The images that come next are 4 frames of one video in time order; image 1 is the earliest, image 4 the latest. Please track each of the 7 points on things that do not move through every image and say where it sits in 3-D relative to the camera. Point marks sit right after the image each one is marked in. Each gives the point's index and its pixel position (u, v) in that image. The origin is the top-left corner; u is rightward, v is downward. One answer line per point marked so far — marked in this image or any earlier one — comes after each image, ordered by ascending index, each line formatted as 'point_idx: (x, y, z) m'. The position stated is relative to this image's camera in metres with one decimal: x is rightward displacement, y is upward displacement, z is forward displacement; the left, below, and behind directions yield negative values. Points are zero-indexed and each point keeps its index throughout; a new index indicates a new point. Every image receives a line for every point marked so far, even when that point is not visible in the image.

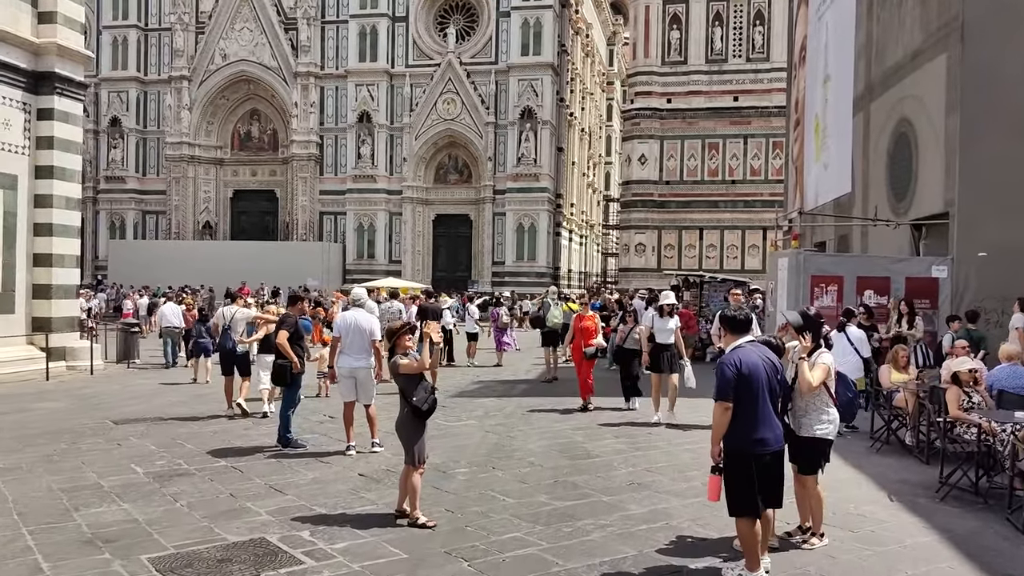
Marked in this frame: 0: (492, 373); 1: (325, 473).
0: (-0.3, -1.4, +13.8) m
1: (-1.4, -1.3, +6.3) m
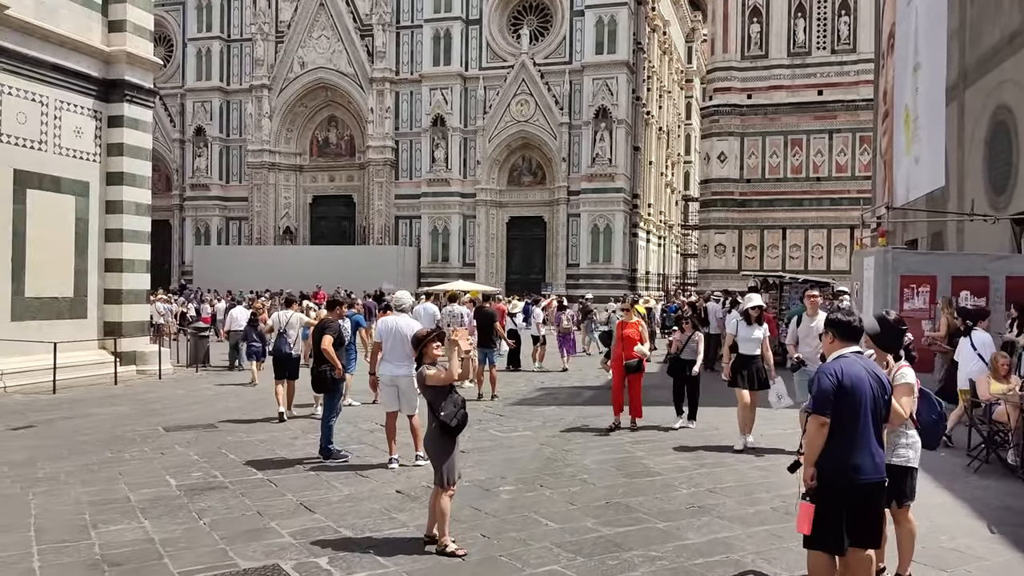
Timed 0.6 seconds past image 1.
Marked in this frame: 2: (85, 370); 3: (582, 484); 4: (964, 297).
0: (+0.7, -1.4, +13.3) m
1: (-1.0, -1.4, +5.9) m
2: (-6.7, -1.3, +13.7) m
3: (+0.5, -1.3, +6.0) m
4: (+5.9, -0.1, +11.4) m
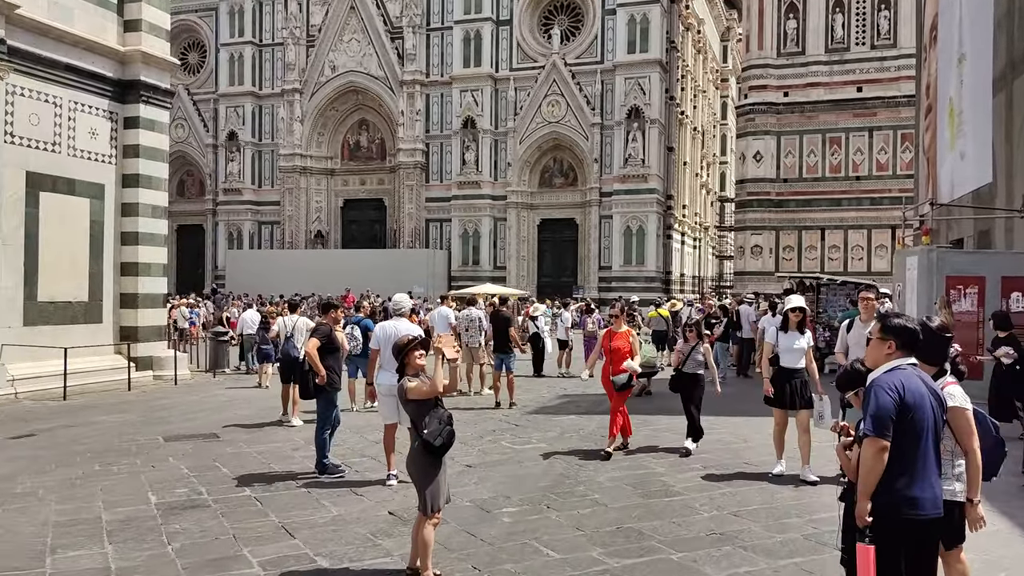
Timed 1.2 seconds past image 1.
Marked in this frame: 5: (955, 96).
0: (+1.0, -1.4, +12.7) m
1: (-1.0, -1.4, +5.4) m
2: (-6.4, -1.4, +13.5) m
3: (+0.5, -1.4, +5.4) m
4: (+6.2, -0.1, +10.6) m
5: (+7.8, +3.4, +15.4) m
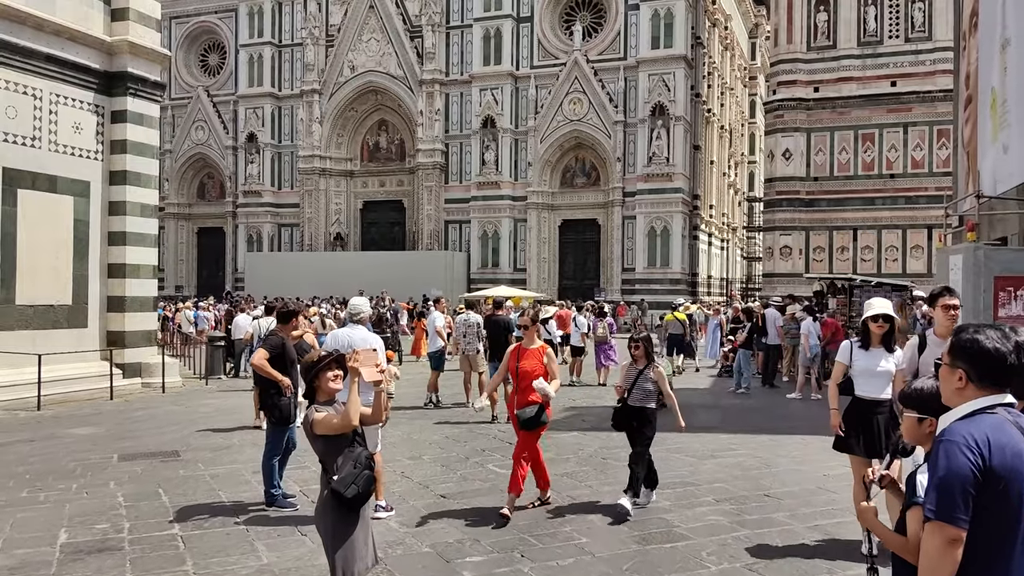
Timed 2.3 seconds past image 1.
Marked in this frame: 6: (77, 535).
0: (+1.1, -1.5, +11.7) m
1: (-1.2, -1.4, +4.5) m
2: (-6.3, -1.4, +12.7) m
3: (+0.3, -1.4, +4.5) m
4: (+6.2, -0.1, +9.5) m
5: (+8.0, +3.4, +14.2) m
6: (-2.5, -1.4, +4.9) m
